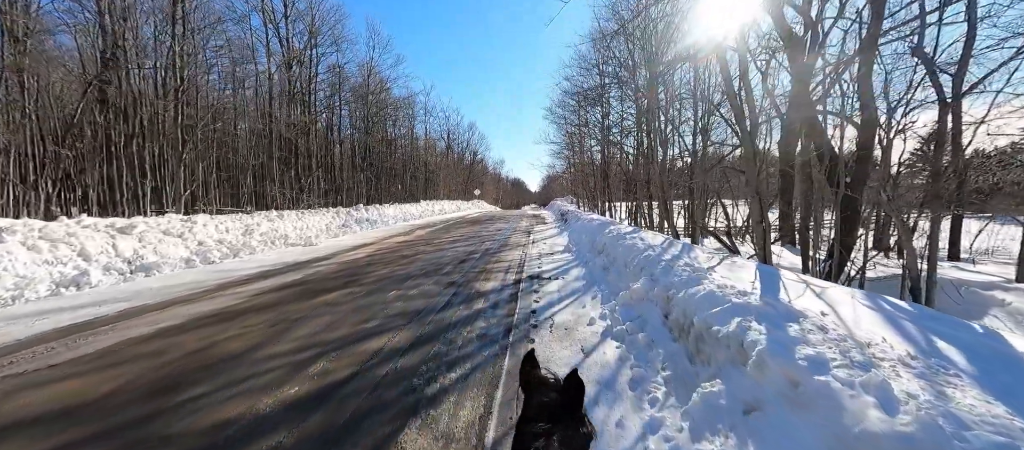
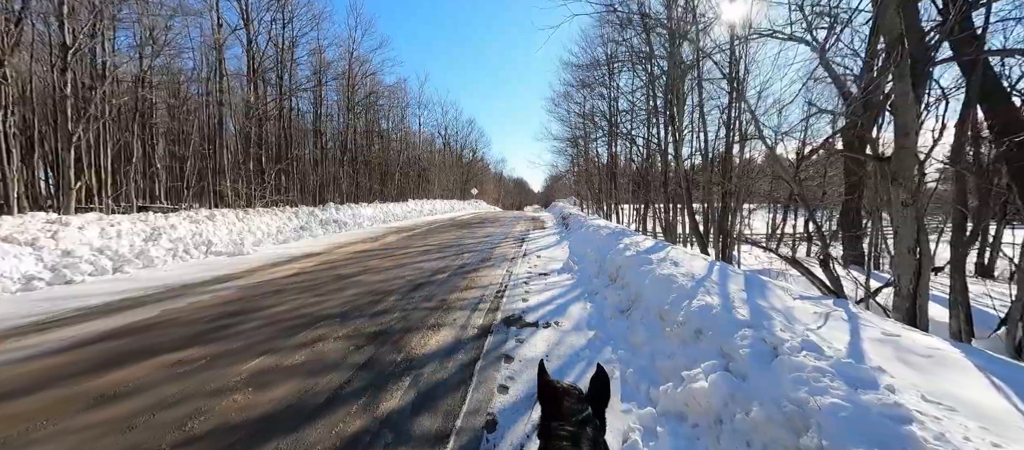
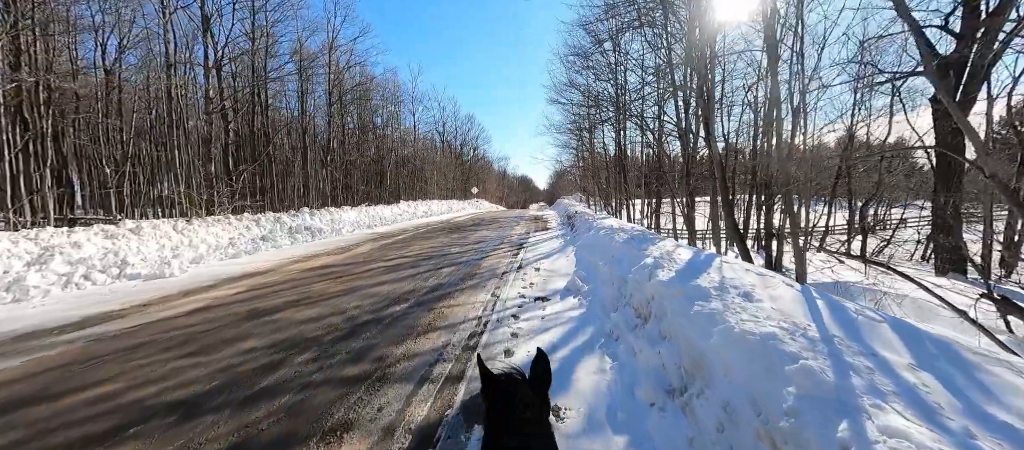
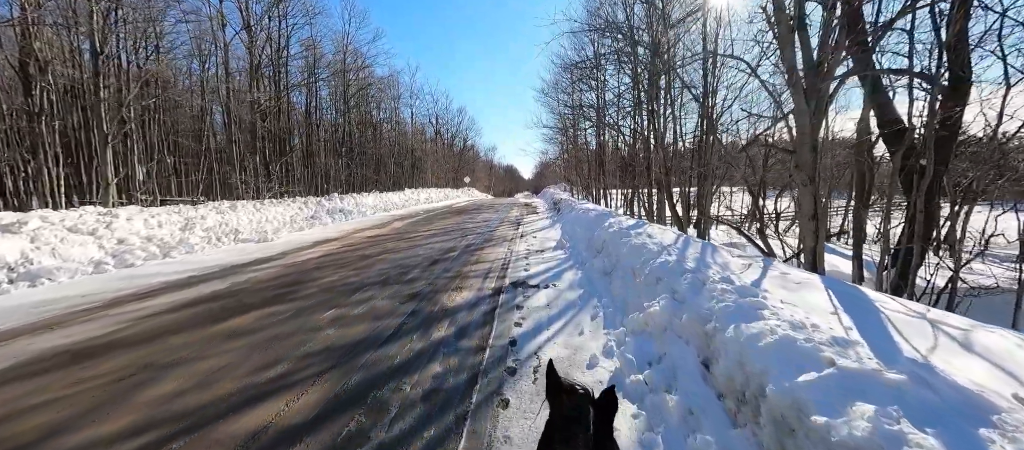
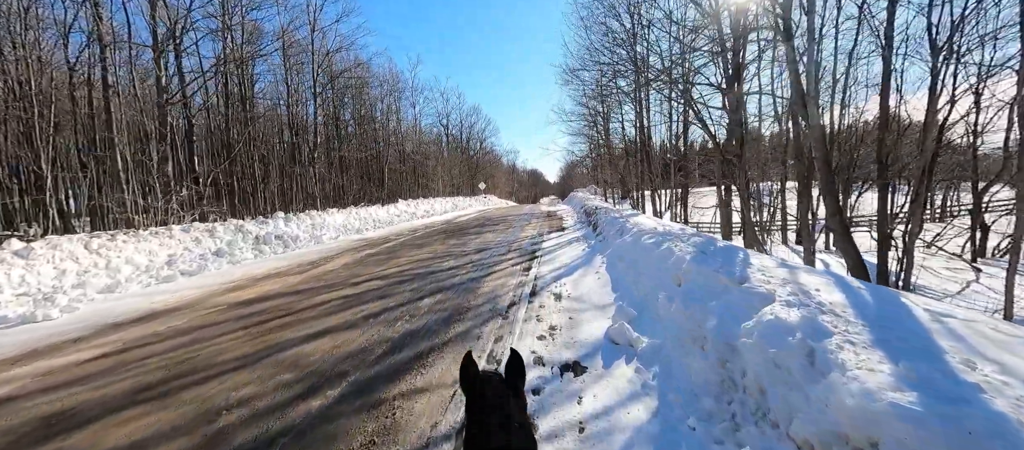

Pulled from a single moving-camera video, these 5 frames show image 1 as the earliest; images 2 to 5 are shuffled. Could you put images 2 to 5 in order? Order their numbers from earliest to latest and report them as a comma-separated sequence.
4, 2, 3, 5
